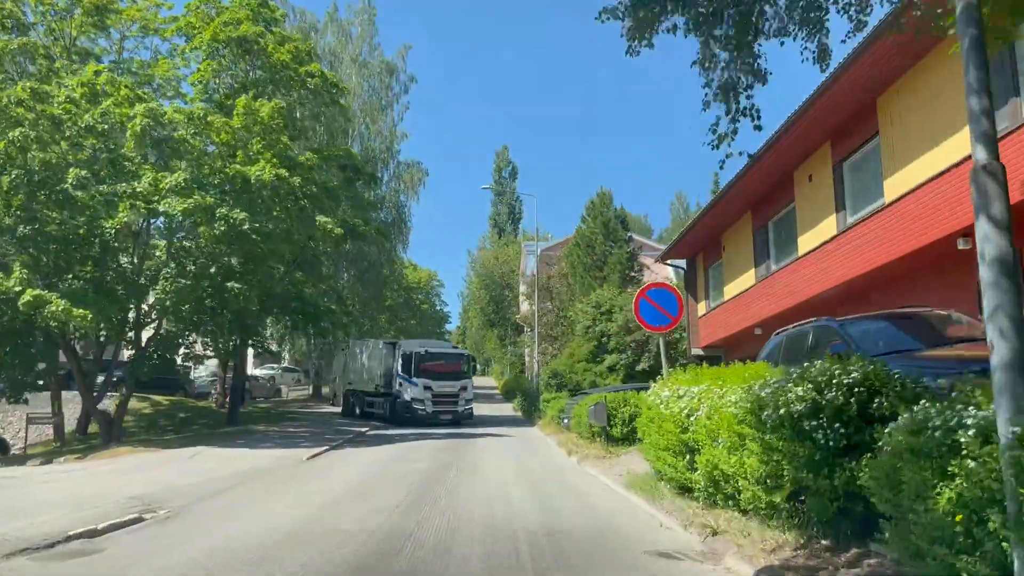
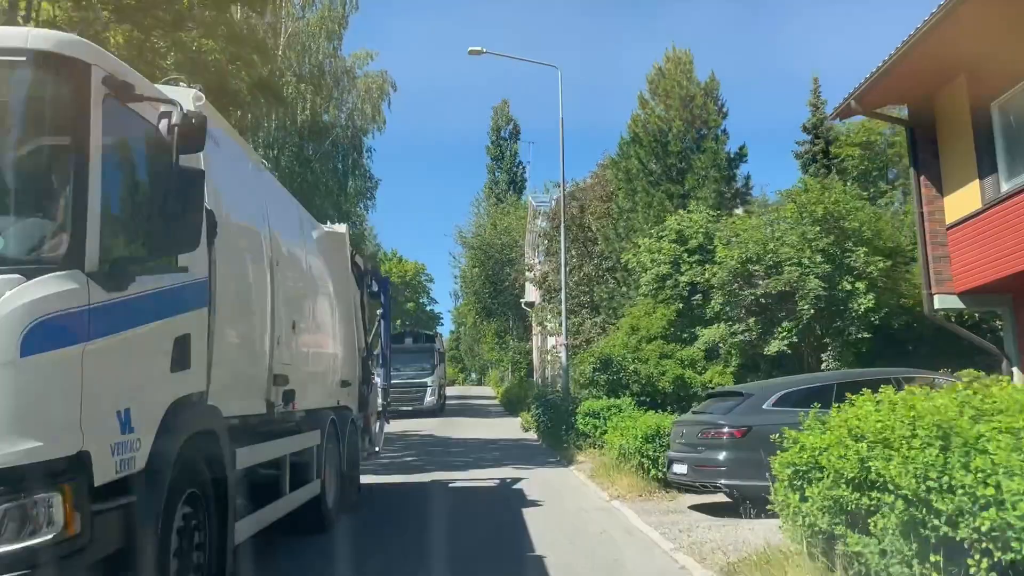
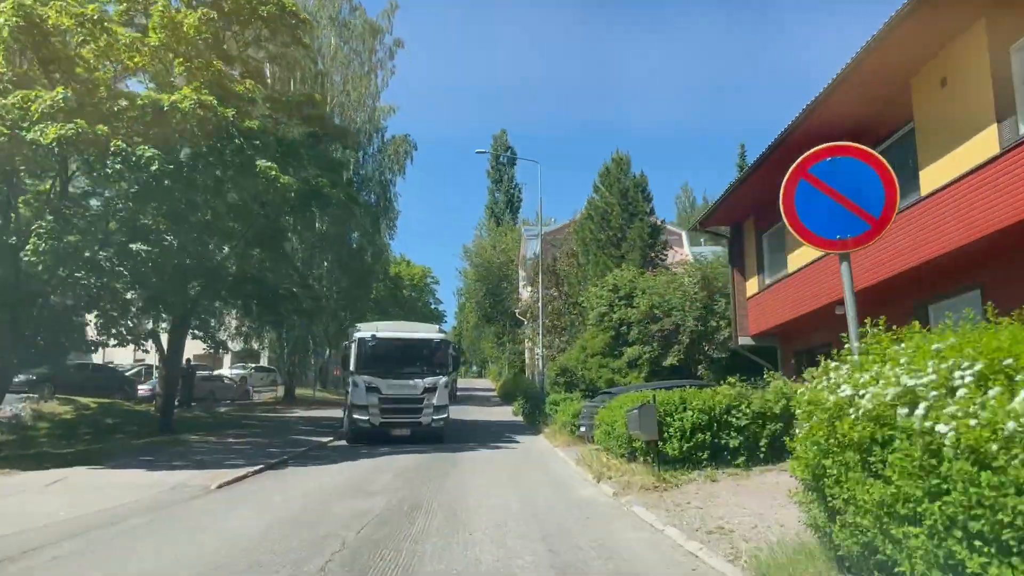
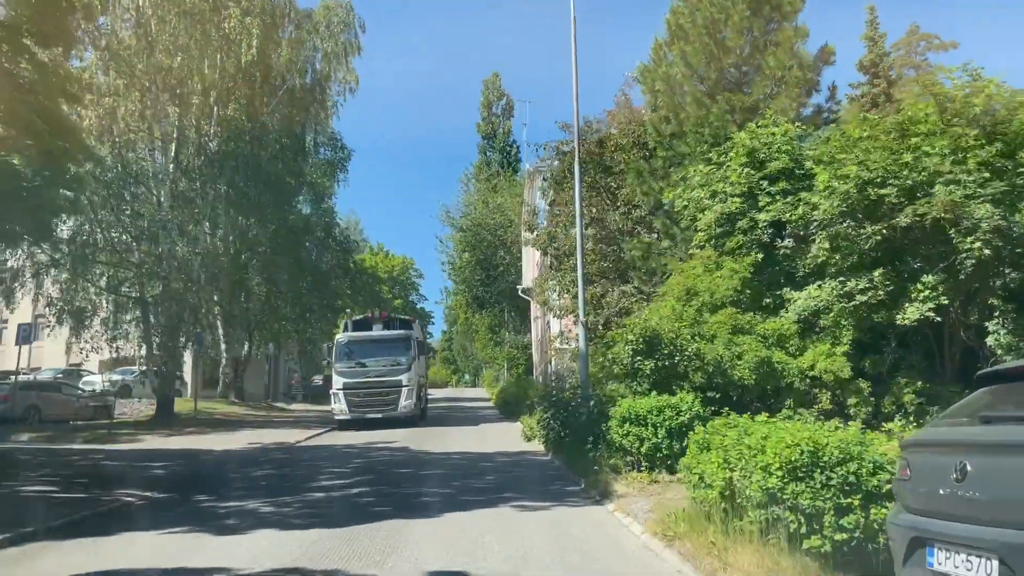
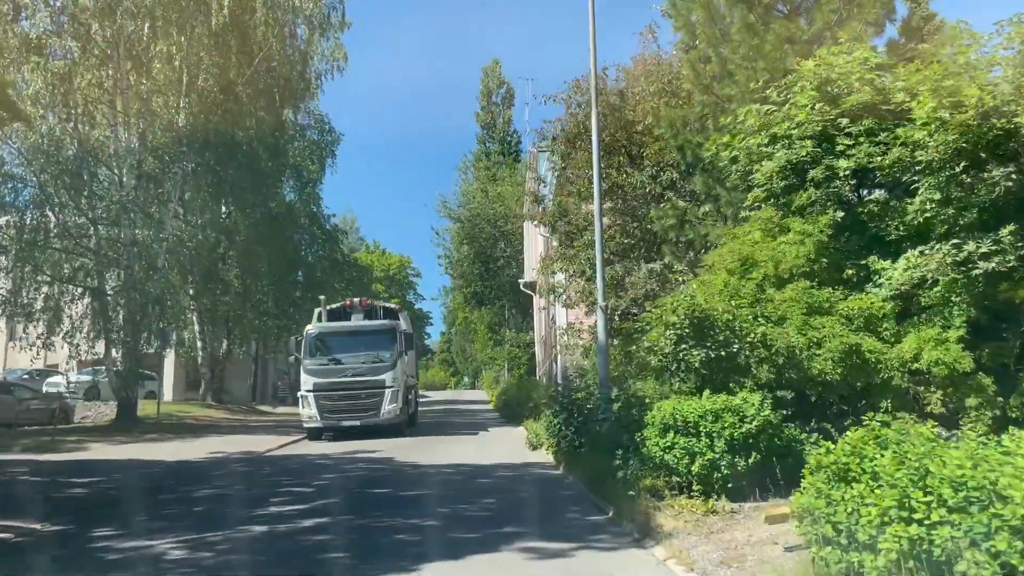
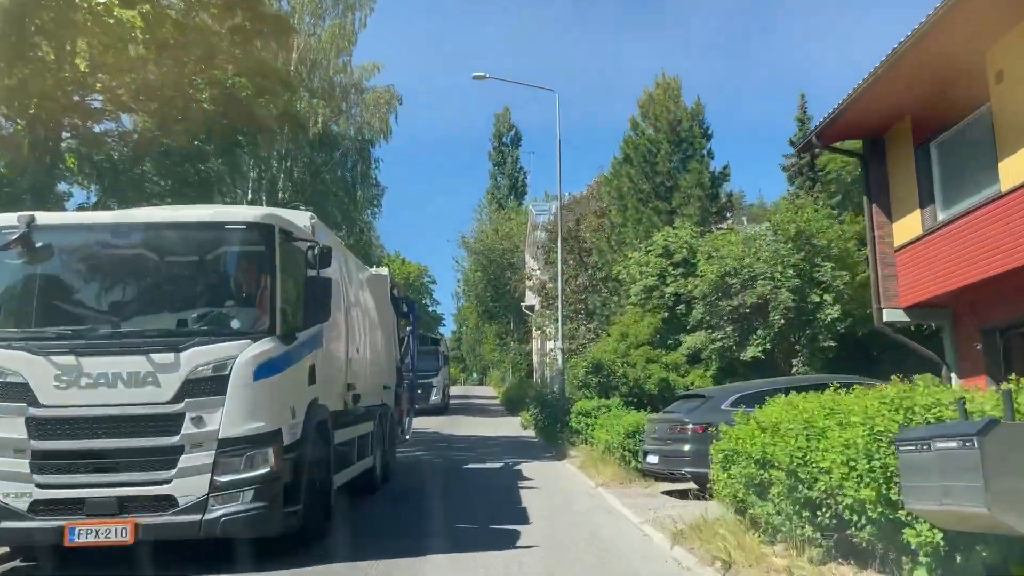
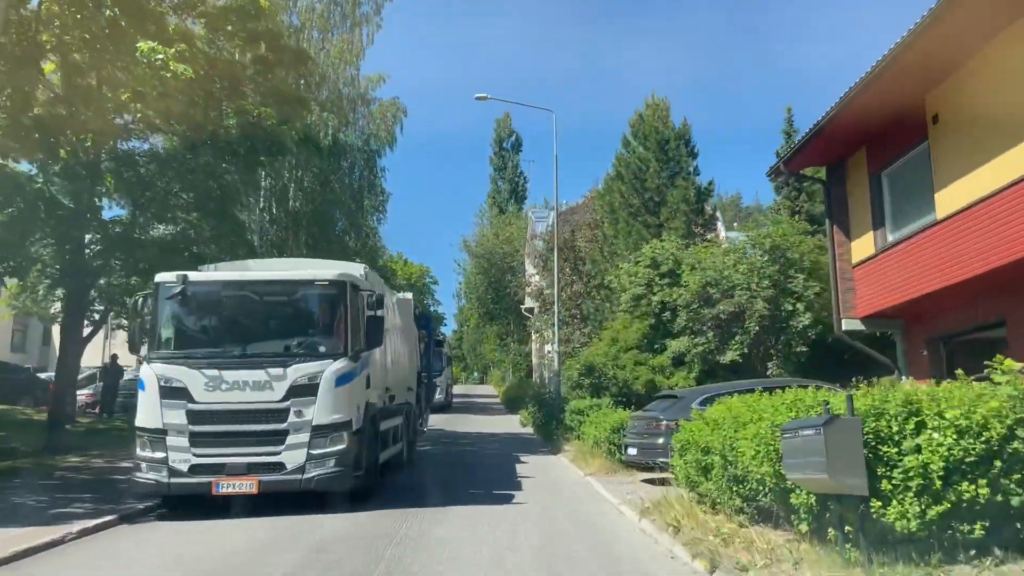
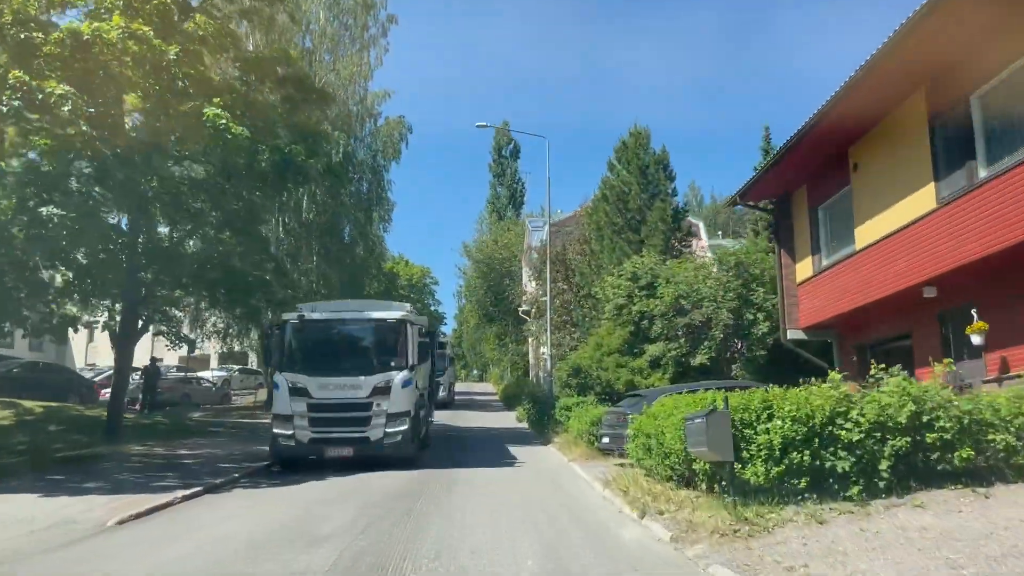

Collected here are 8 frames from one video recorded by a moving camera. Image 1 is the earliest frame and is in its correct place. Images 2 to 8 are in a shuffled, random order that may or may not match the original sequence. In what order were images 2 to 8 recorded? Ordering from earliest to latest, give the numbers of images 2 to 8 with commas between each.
3, 8, 7, 6, 2, 4, 5
